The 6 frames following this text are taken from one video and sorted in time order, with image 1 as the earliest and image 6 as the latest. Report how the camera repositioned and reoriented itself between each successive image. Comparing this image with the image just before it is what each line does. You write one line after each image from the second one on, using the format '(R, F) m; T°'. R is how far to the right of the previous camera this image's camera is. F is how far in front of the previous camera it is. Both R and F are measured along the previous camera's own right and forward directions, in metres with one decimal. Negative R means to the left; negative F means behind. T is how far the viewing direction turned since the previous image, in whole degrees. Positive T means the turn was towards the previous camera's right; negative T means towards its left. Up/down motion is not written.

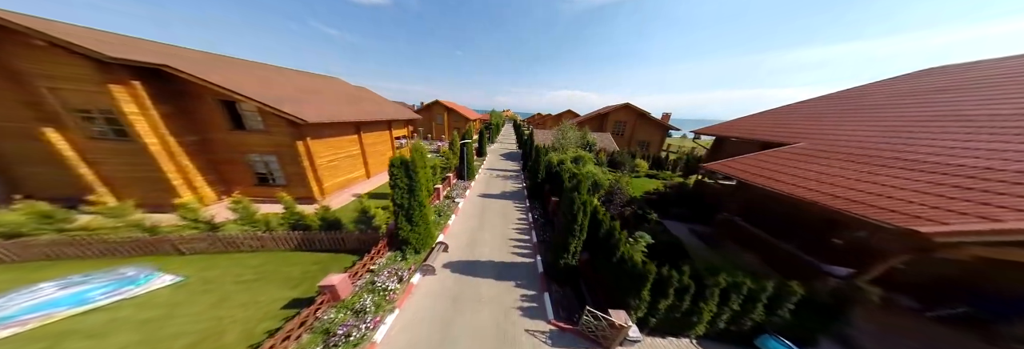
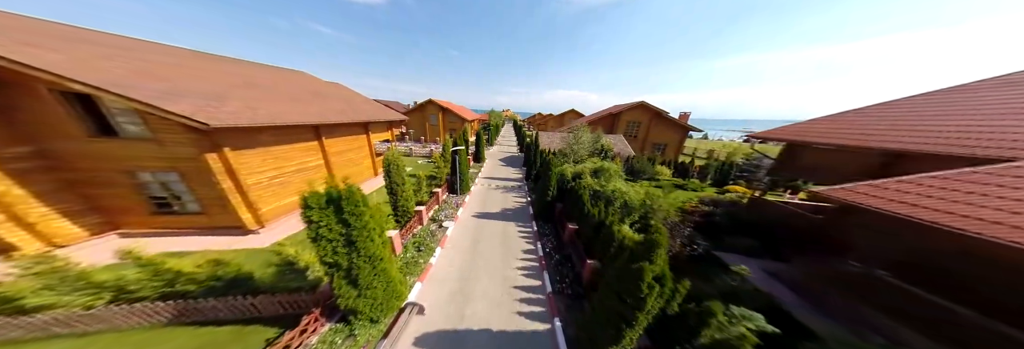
(-0.2, +2.8) m; 0°
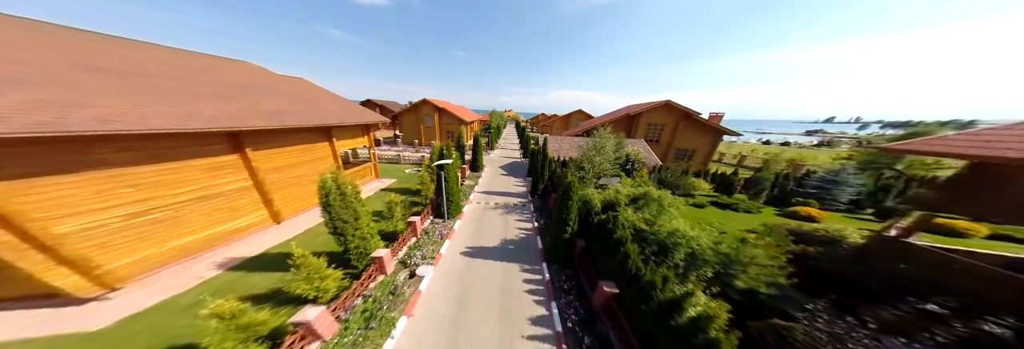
(0.0, +3.1) m; -1°
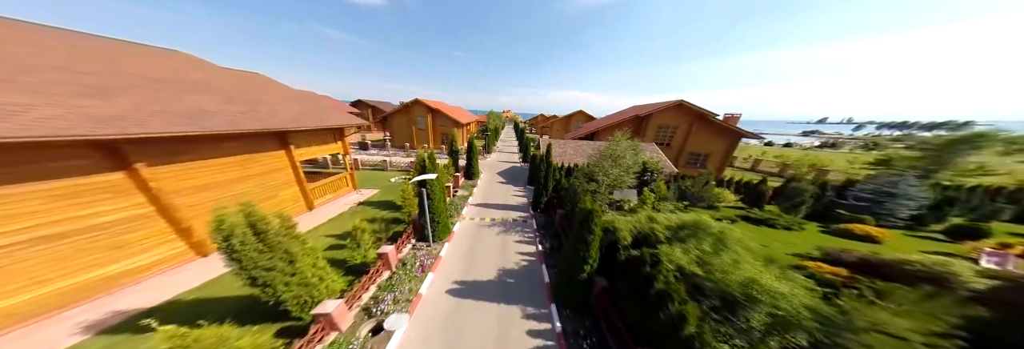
(0.0, +1.8) m; +1°
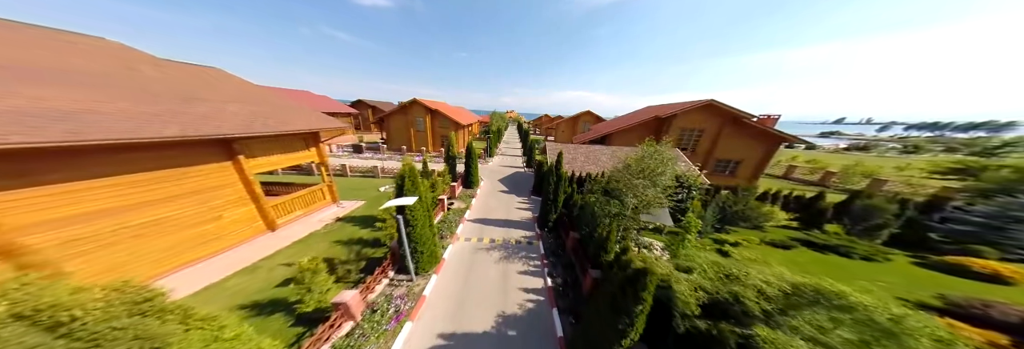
(0.0, +1.8) m; -1°
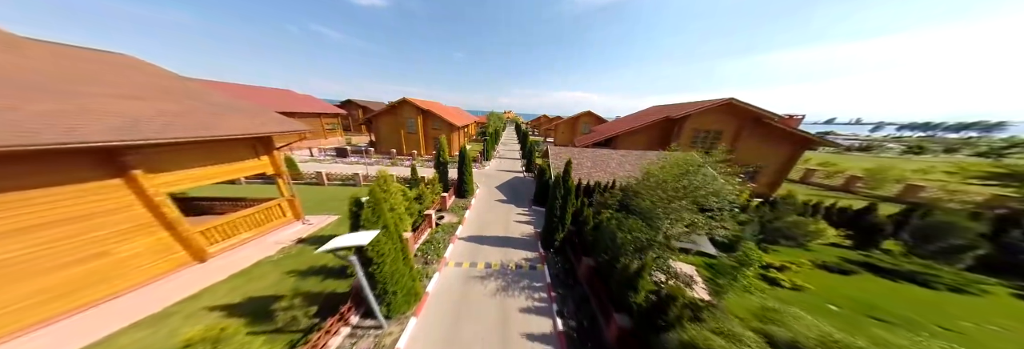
(-0.1, +1.7) m; +1°
